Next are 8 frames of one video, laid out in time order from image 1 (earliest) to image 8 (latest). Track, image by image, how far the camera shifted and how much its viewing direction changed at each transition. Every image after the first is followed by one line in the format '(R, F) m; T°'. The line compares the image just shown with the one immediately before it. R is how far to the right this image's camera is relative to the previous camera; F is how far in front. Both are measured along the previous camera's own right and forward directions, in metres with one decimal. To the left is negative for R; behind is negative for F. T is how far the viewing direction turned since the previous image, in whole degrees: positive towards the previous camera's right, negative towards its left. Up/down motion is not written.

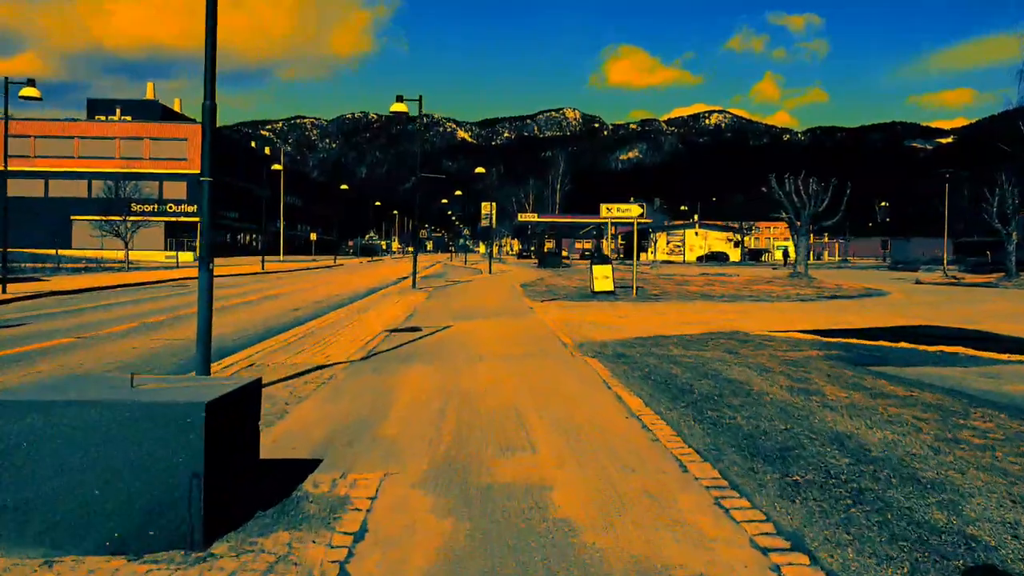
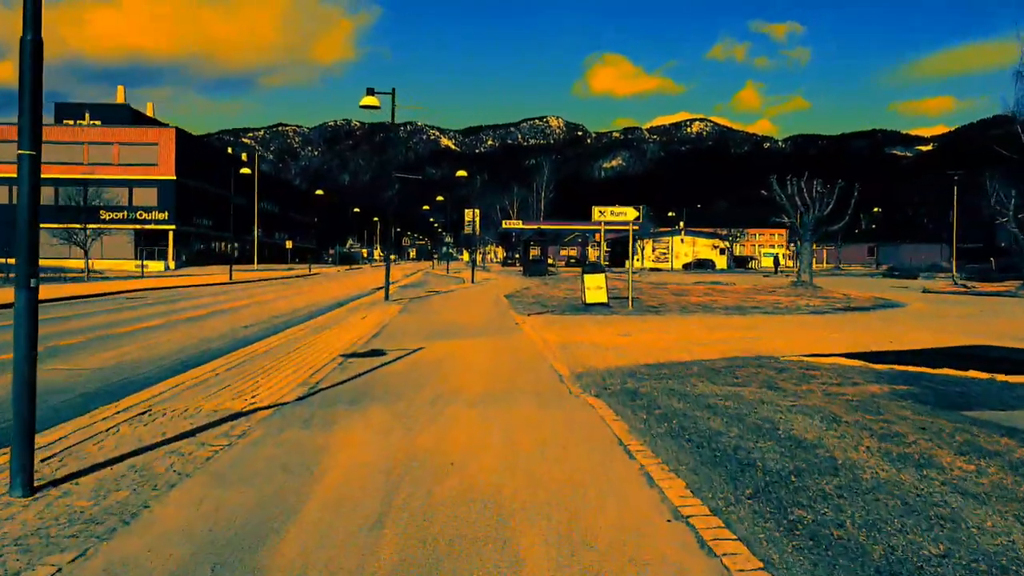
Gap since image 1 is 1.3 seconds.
(0.0, +2.7) m; +1°
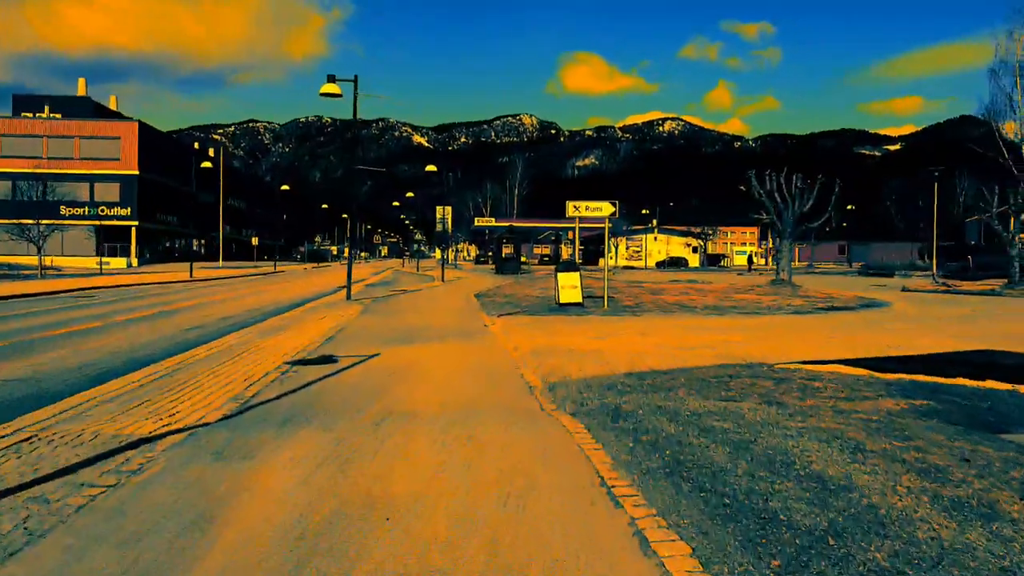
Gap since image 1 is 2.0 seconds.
(+0.1, +1.4) m; +2°
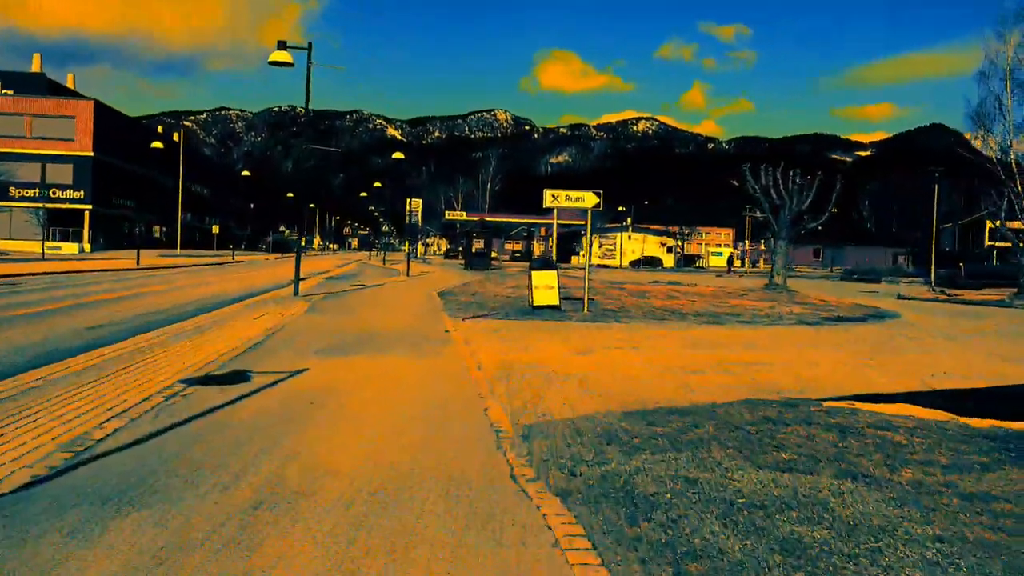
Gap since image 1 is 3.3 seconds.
(+0.1, +2.9) m; +2°
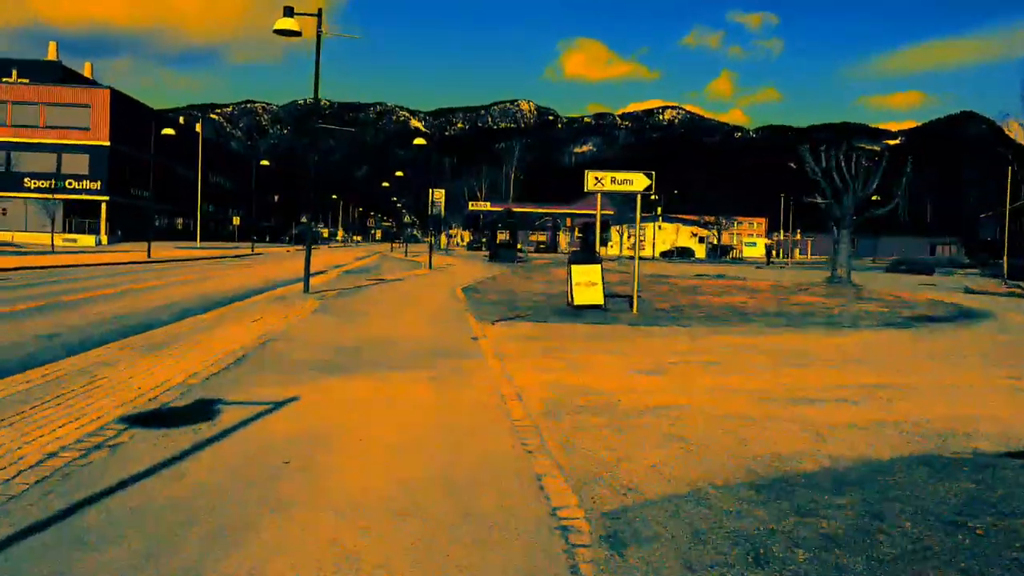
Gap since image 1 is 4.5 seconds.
(-0.3, +2.7) m; -1°
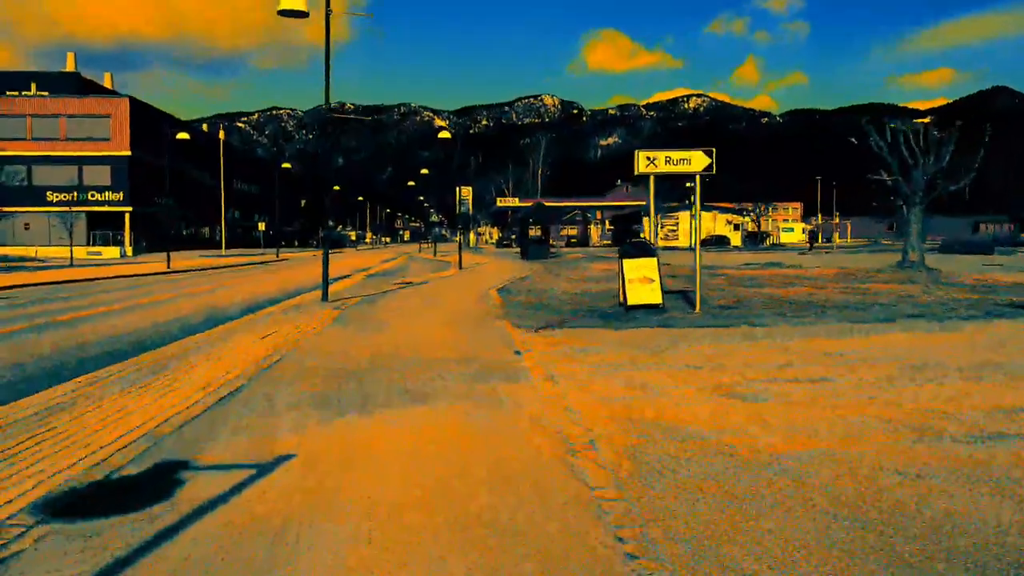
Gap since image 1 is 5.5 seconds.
(-0.2, +2.2) m; -2°
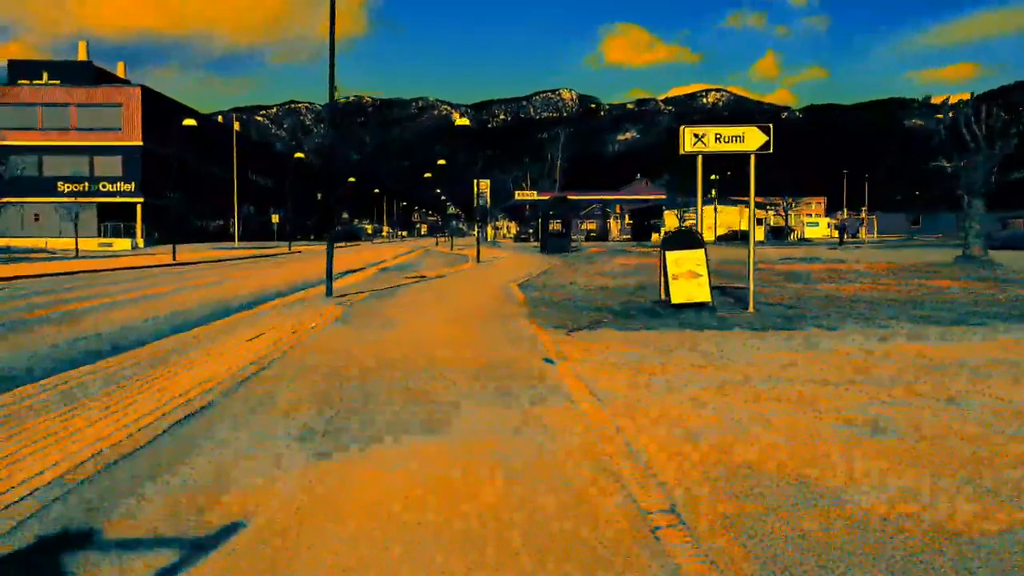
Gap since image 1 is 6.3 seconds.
(-0.1, +1.9) m; -1°
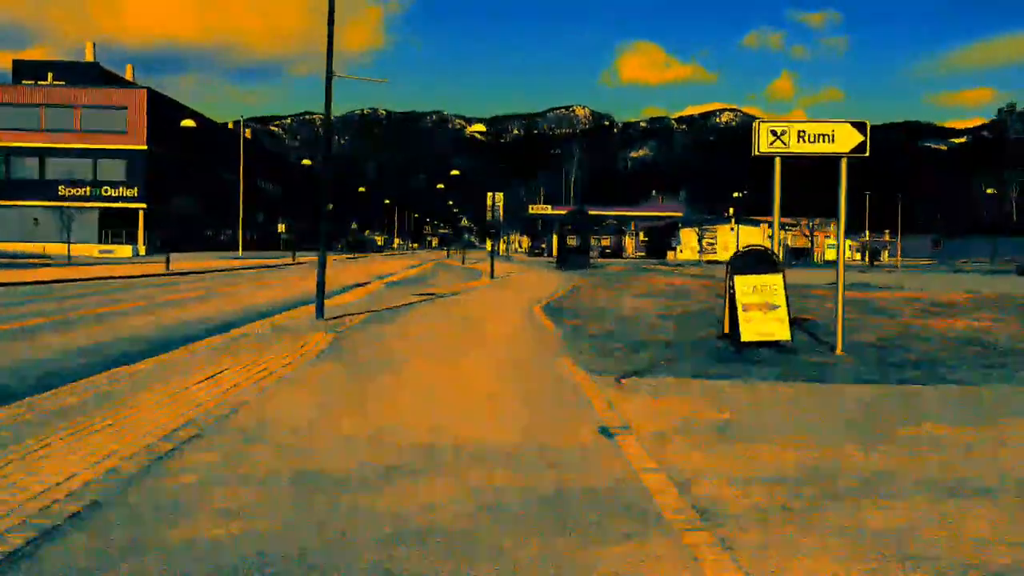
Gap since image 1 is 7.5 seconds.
(-0.2, +2.7) m; -1°
